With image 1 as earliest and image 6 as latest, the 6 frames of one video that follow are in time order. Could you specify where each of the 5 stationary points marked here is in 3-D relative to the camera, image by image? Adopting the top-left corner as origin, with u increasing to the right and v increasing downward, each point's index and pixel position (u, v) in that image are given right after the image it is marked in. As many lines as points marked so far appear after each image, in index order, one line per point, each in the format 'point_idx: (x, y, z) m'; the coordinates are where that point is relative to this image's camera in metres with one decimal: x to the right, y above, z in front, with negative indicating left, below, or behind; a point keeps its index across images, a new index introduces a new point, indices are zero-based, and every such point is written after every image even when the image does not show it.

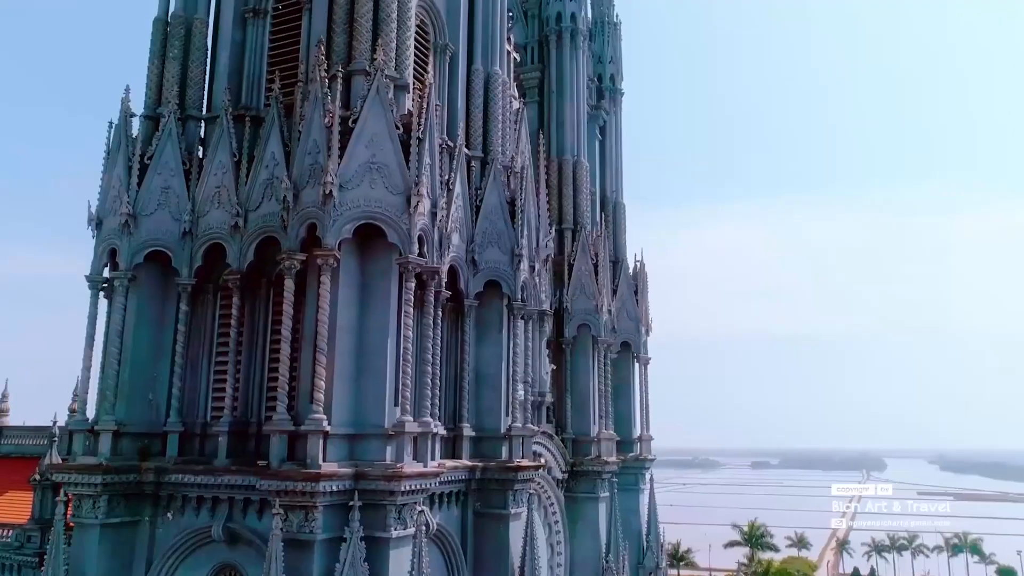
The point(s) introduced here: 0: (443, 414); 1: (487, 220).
0: (-1.3, -2.4, +15.6) m
1: (-0.5, +1.4, +16.4) m
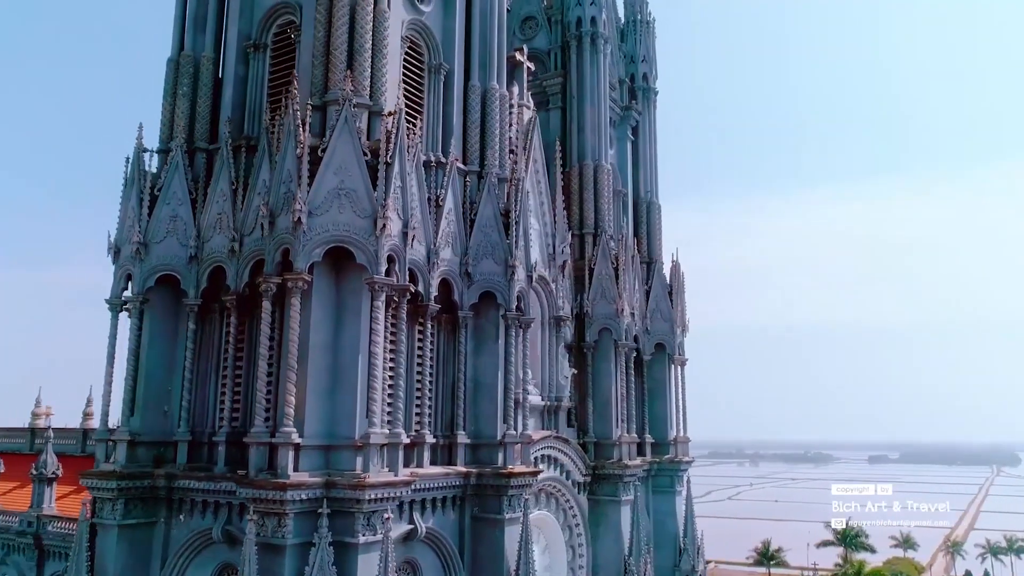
0: (-1.4, -2.7, +16.2) m
1: (-0.6, +1.1, +16.9) m
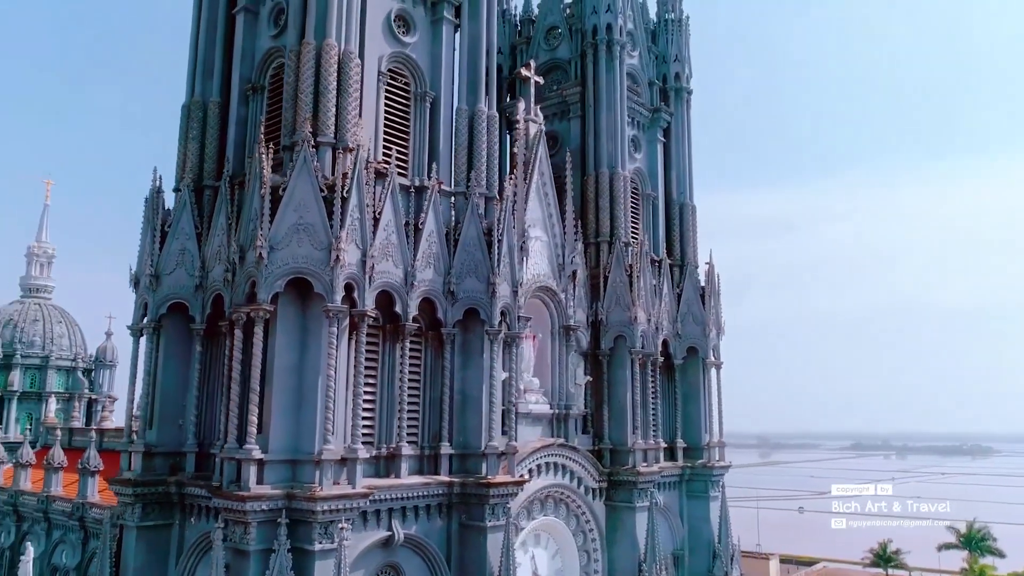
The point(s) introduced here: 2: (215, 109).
0: (-1.8, -3.1, +17.2) m
1: (-1.0, +0.8, +17.7) m
2: (-6.6, +4.0, +18.2) m
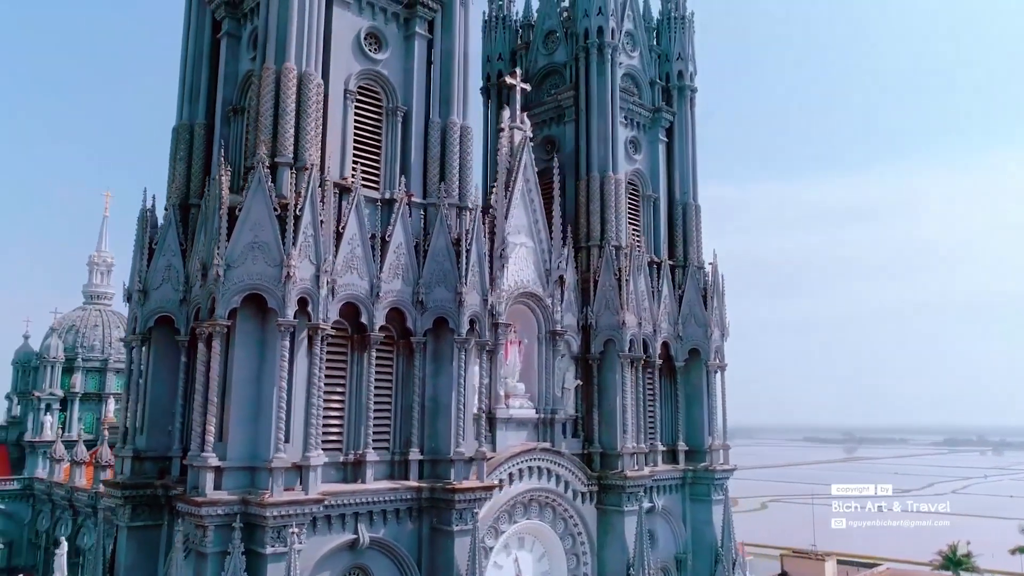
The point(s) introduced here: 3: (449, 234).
0: (-2.5, -3.3, +17.7) m
1: (-1.7, +0.6, +18.1) m
2: (-7.3, +3.7, +19.1) m
3: (-1.4, +1.2, +18.3) m
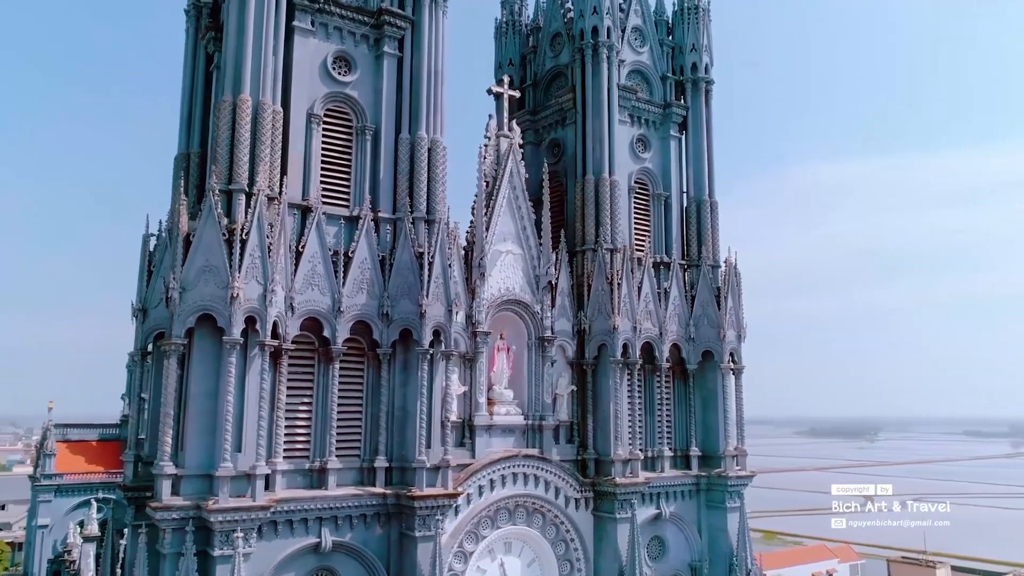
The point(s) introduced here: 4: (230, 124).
0: (-3.3, -3.6, +18.4) m
1: (-2.6, +0.3, +18.7) m
2: (-8.0, +3.2, +20.6) m
3: (-2.2, +0.9, +18.8) m
4: (-5.9, +3.5, +17.3) m
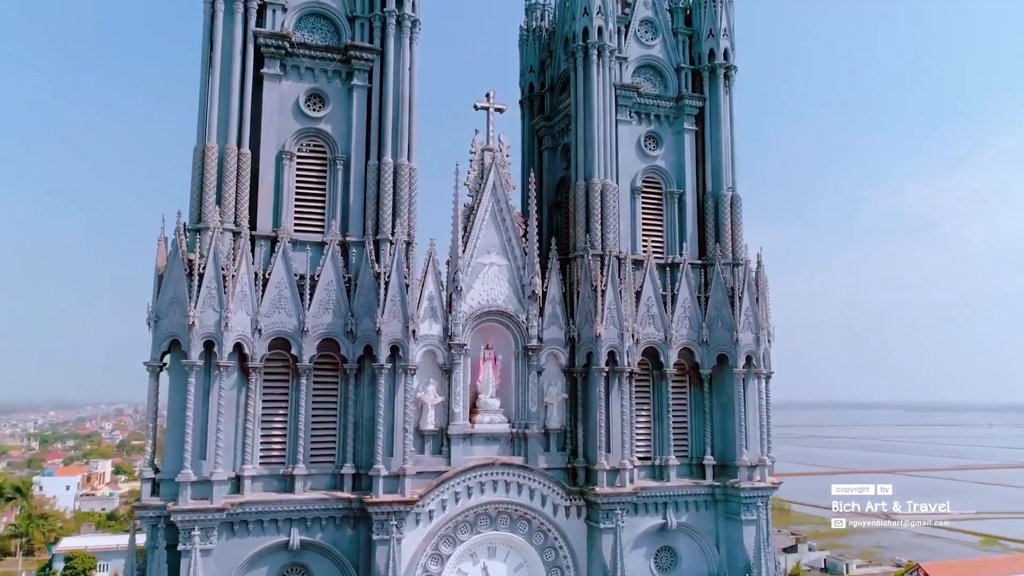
0: (-4.3, -4.1, +20.0) m
1: (-3.7, -0.2, +20.0) m
2: (-8.4, +2.6, +23.3) m
3: (-3.3, +0.5, +20.0) m
4: (-7.4, +2.8, +19.5) m
